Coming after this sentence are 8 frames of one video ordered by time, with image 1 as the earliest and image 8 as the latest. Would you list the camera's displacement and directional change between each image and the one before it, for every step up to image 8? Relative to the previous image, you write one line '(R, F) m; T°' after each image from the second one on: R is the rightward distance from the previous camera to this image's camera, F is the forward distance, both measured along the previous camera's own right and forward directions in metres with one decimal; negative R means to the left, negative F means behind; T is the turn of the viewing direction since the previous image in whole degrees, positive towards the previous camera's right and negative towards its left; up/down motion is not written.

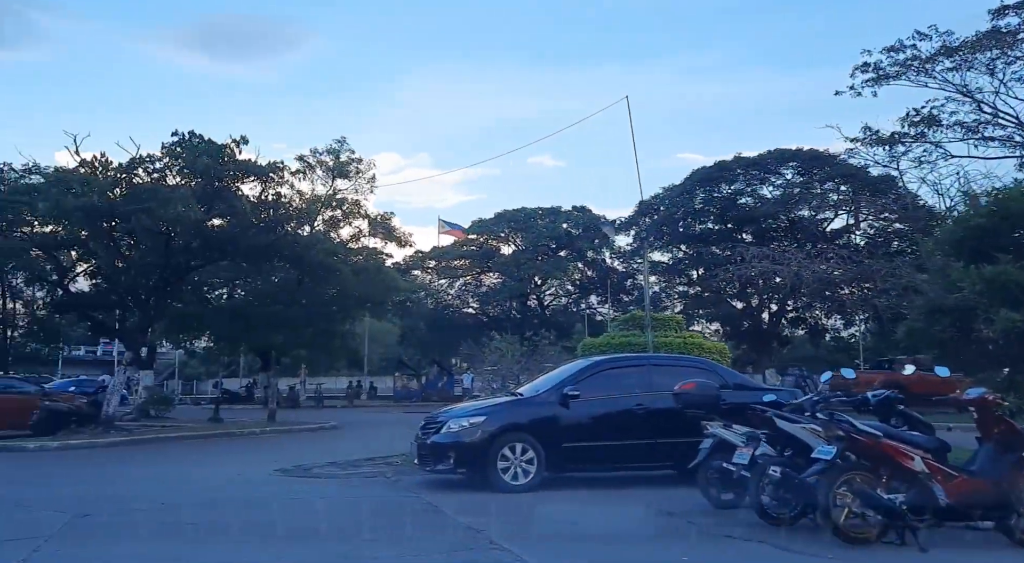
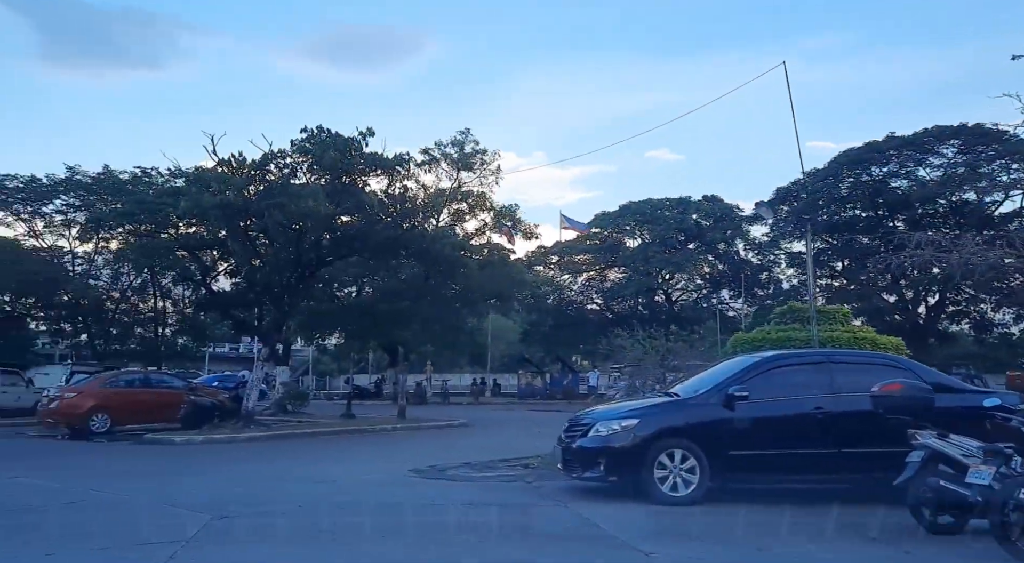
(-0.4, +1.0) m; -8°
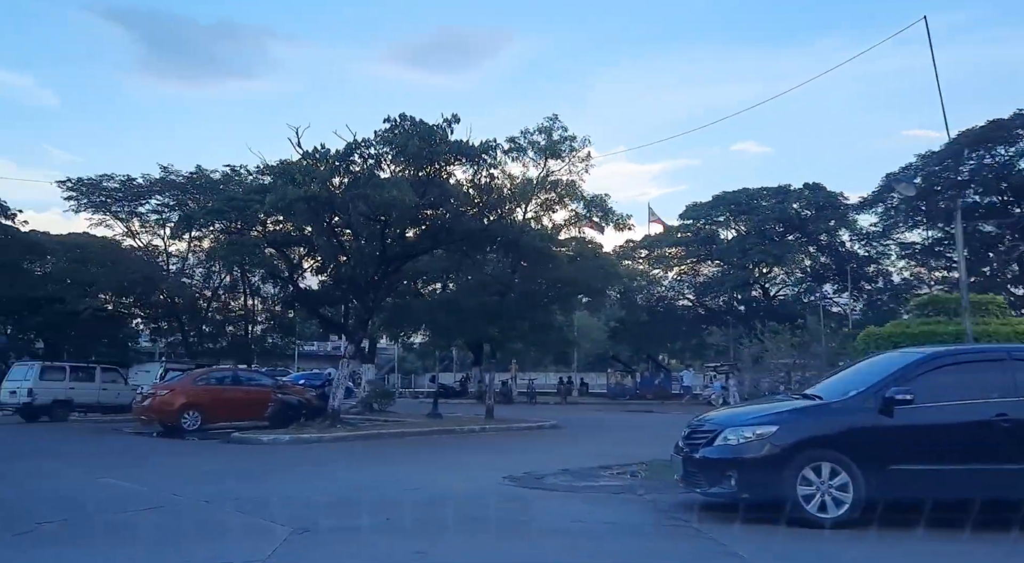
(-0.3, +1.1) m; -5°
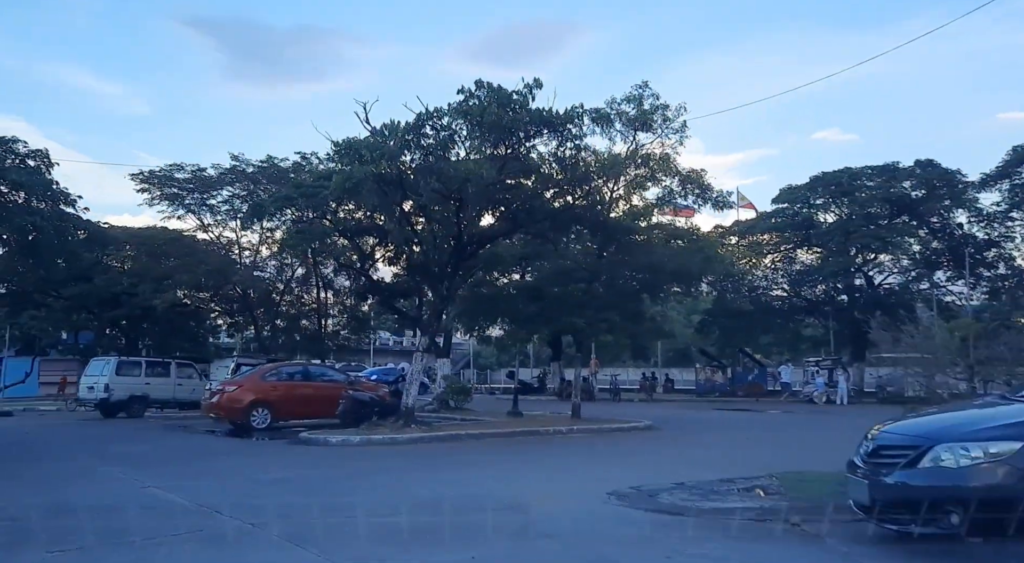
(-0.4, +2.0) m; -5°
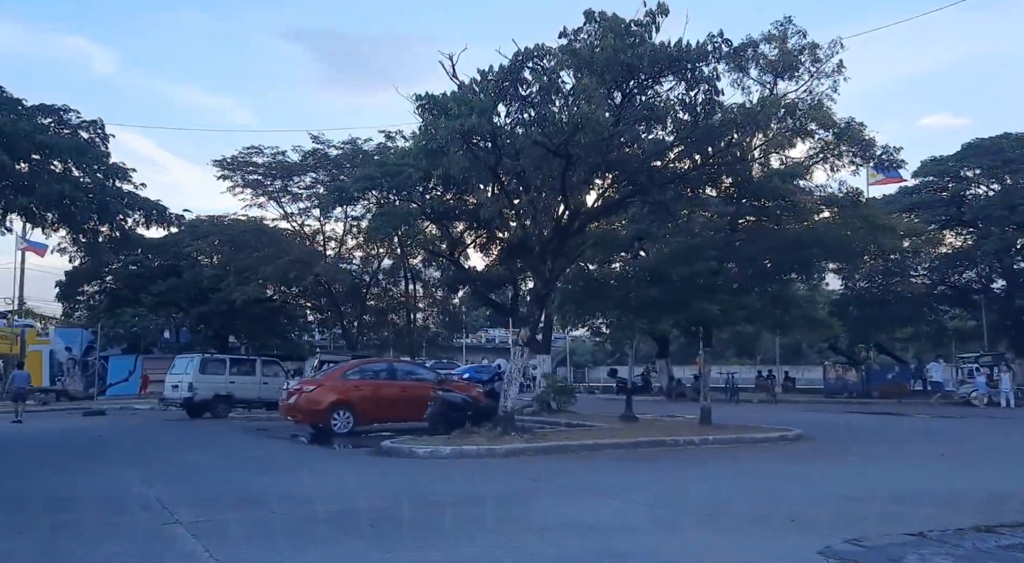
(-0.5, +3.2) m; -6°
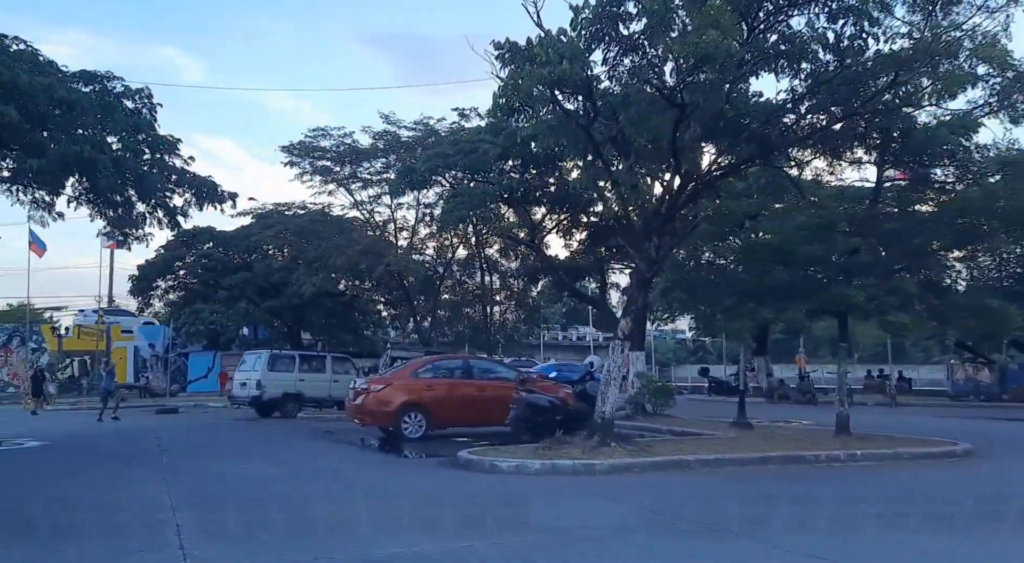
(-0.4, +2.5) m; -5°
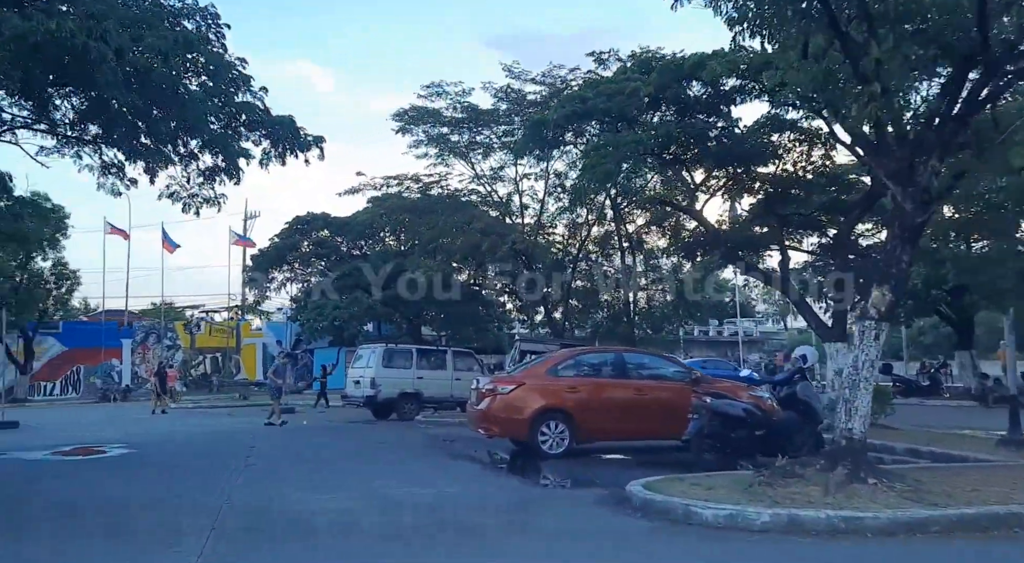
(-0.8, +4.4) m; -8°
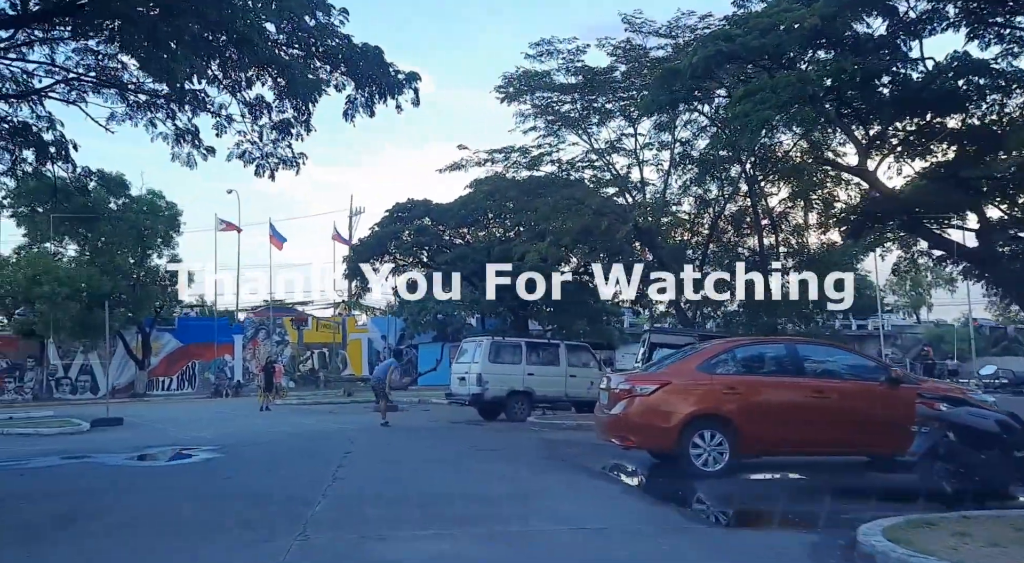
(-0.5, +2.9) m; -7°
